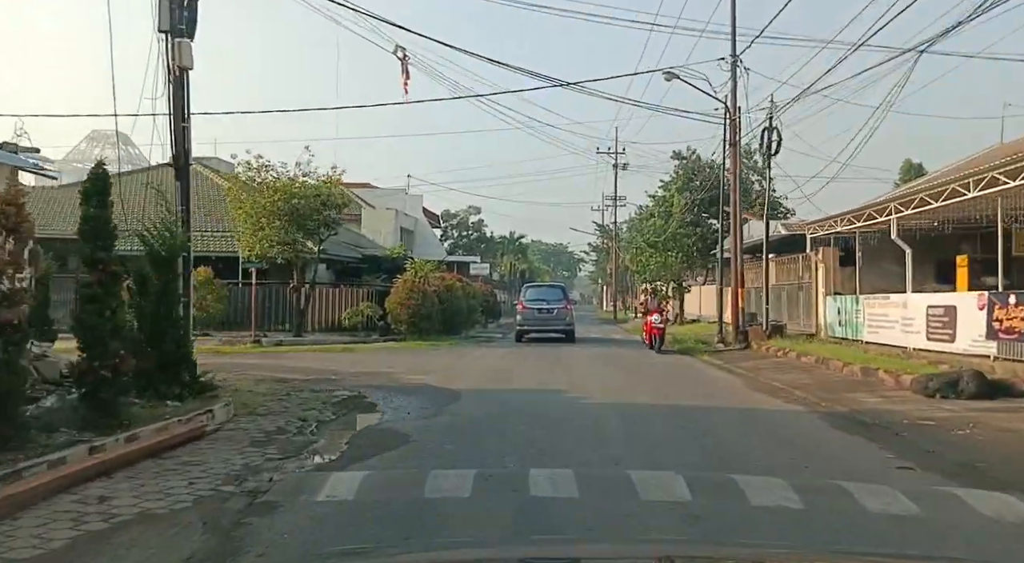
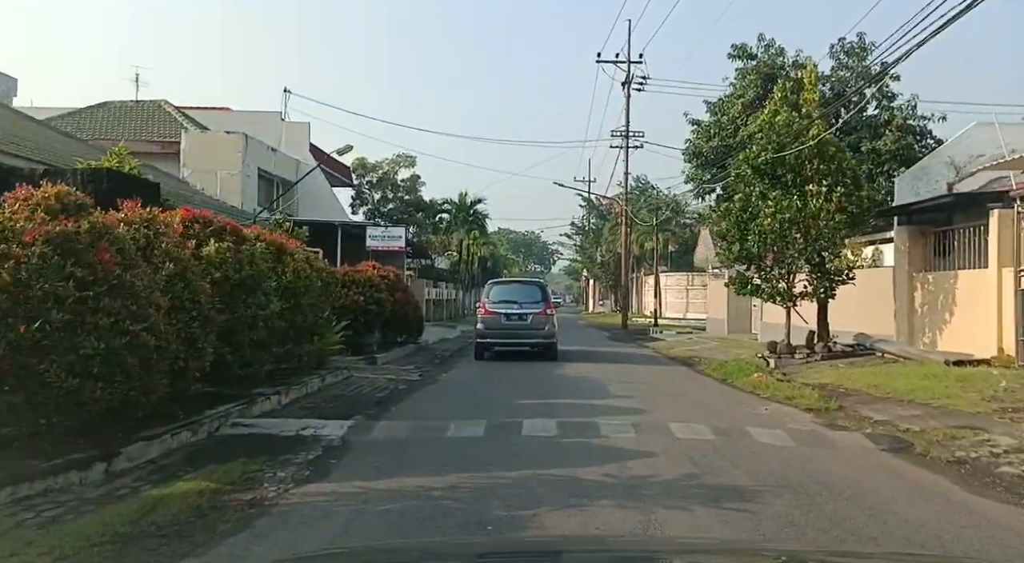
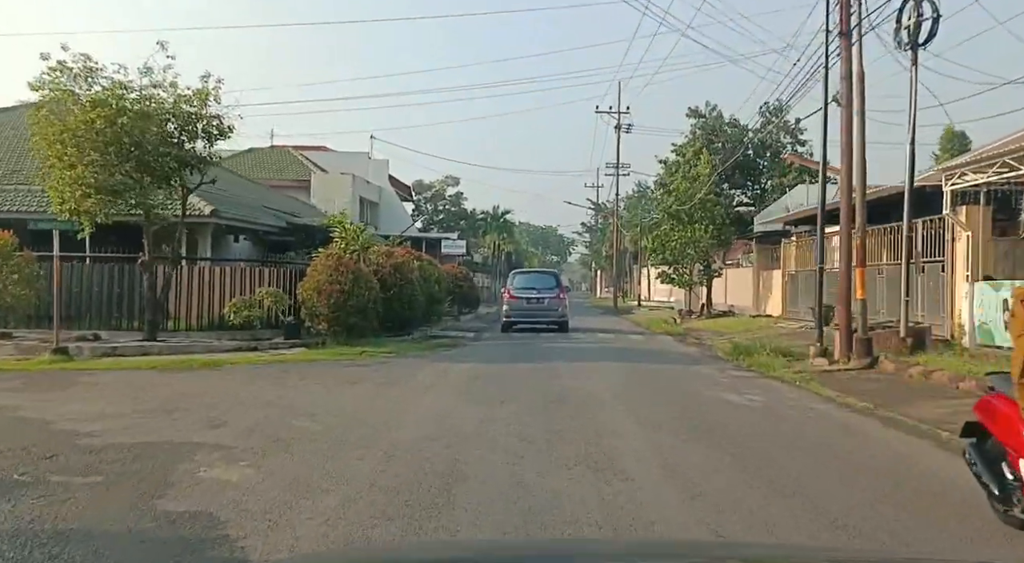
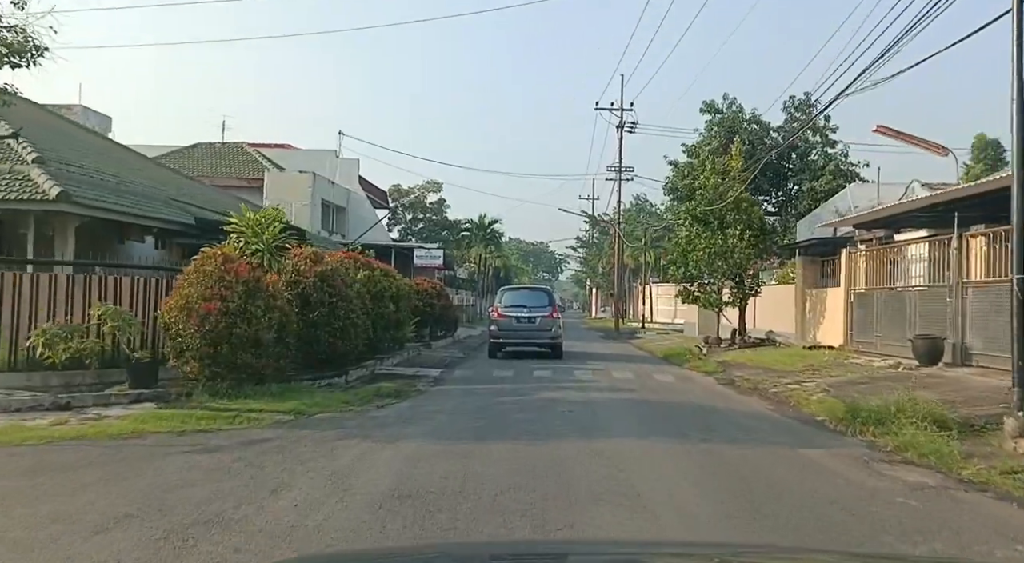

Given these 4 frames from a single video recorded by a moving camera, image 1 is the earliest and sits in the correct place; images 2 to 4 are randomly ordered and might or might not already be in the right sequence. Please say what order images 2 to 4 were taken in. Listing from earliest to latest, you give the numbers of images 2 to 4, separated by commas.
3, 4, 2
